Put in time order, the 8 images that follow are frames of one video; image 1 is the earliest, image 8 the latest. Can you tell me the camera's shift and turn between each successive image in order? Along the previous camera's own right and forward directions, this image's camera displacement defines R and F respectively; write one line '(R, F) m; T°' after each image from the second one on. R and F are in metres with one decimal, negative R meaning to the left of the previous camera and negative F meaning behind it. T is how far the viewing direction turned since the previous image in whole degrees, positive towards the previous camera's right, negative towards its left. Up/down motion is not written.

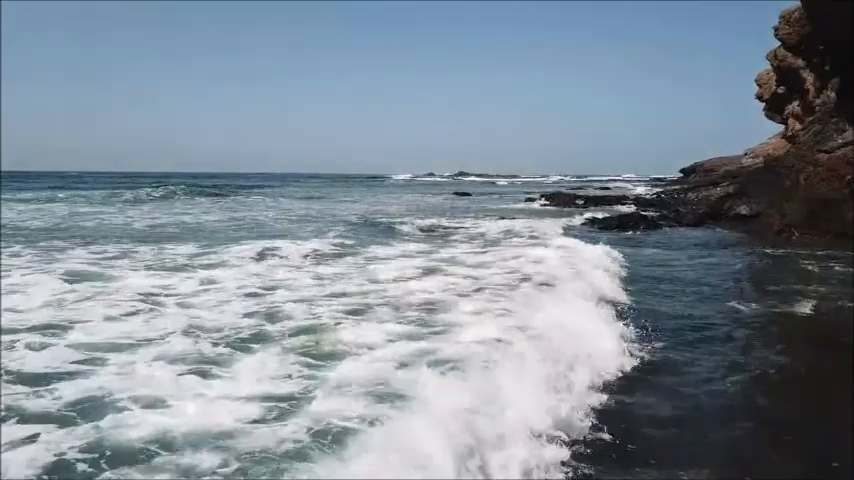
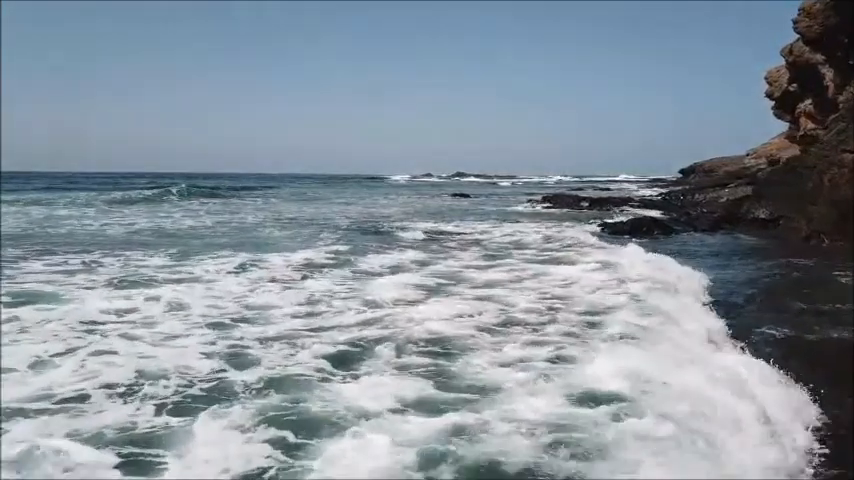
(-0.1, +1.7) m; 0°
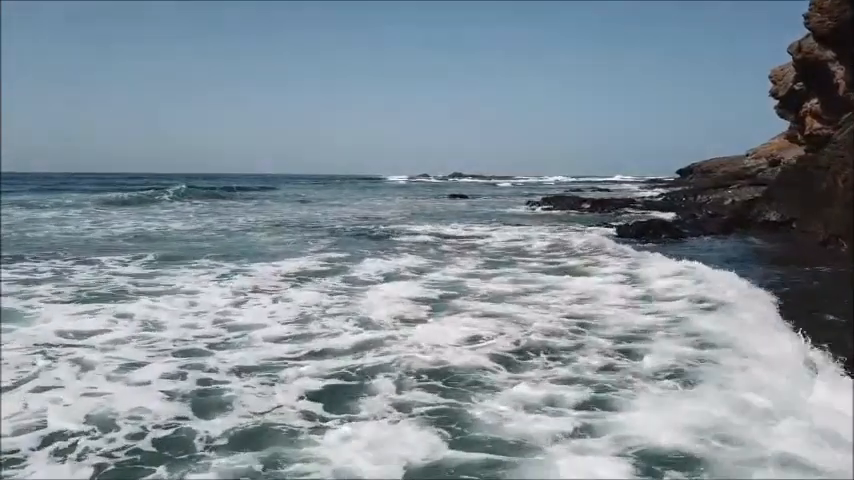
(-0.1, +1.1) m; 0°
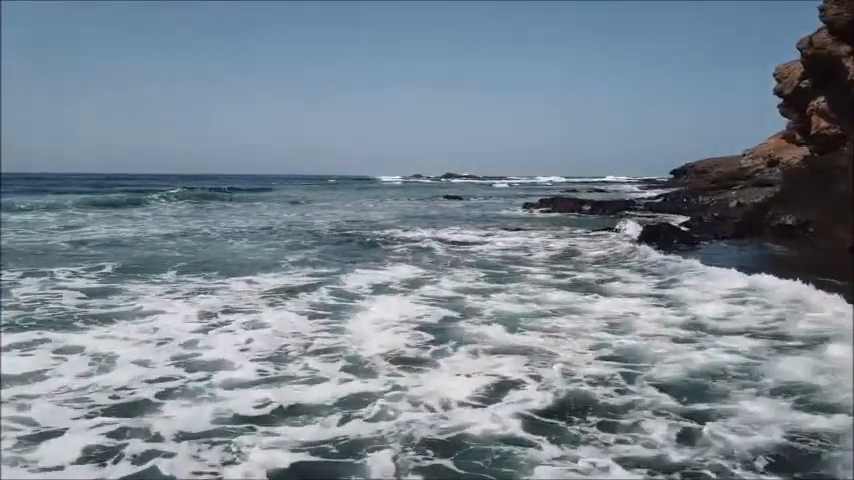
(-0.1, +1.6) m; 0°
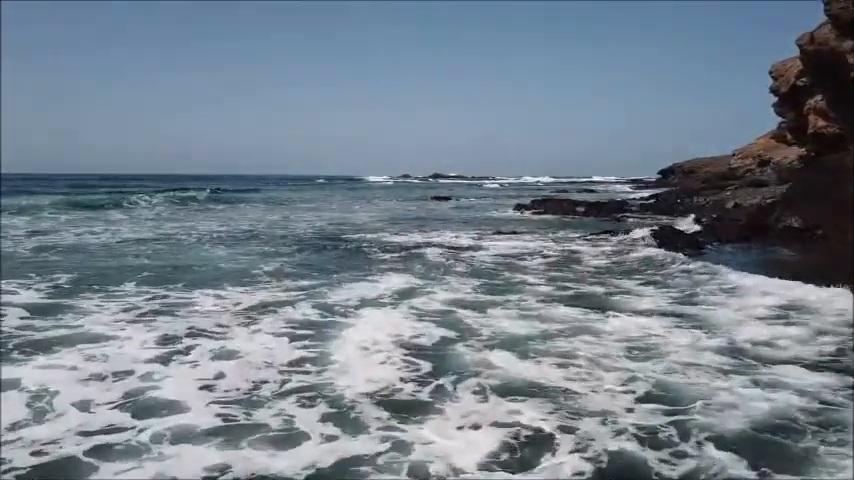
(-0.1, +1.3) m; +1°
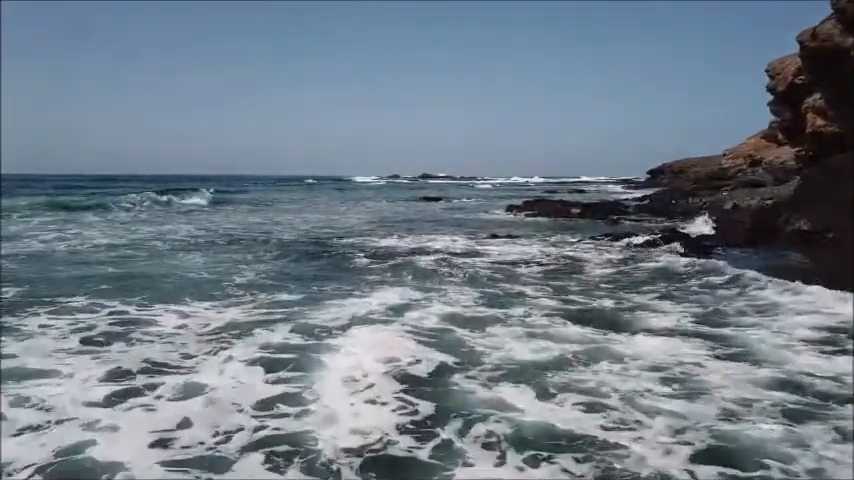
(-0.1, +1.3) m; +1°
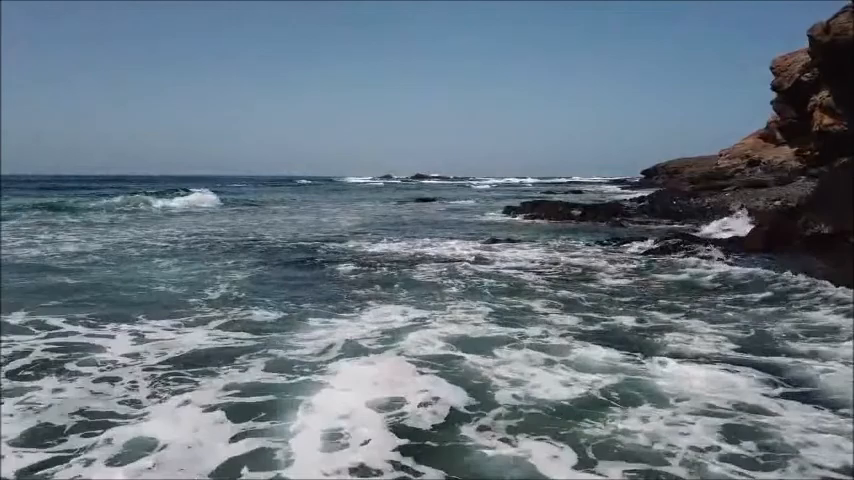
(-0.1, +1.5) m; 0°
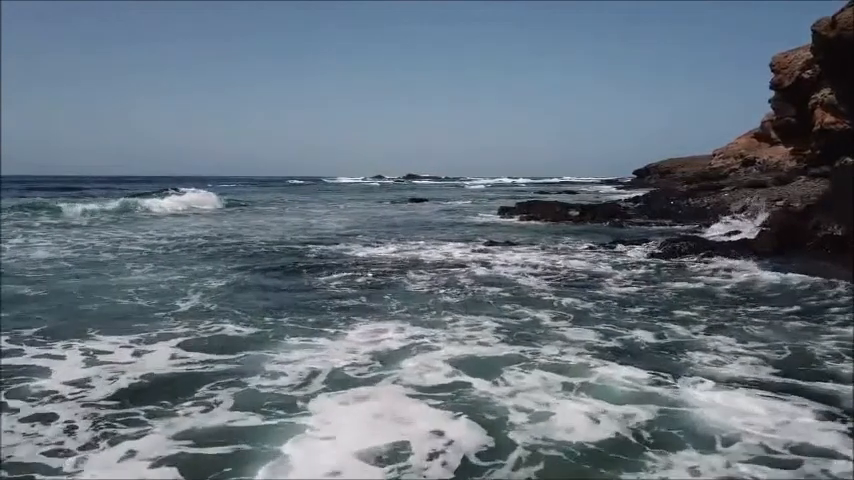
(-0.1, +1.2) m; +1°
